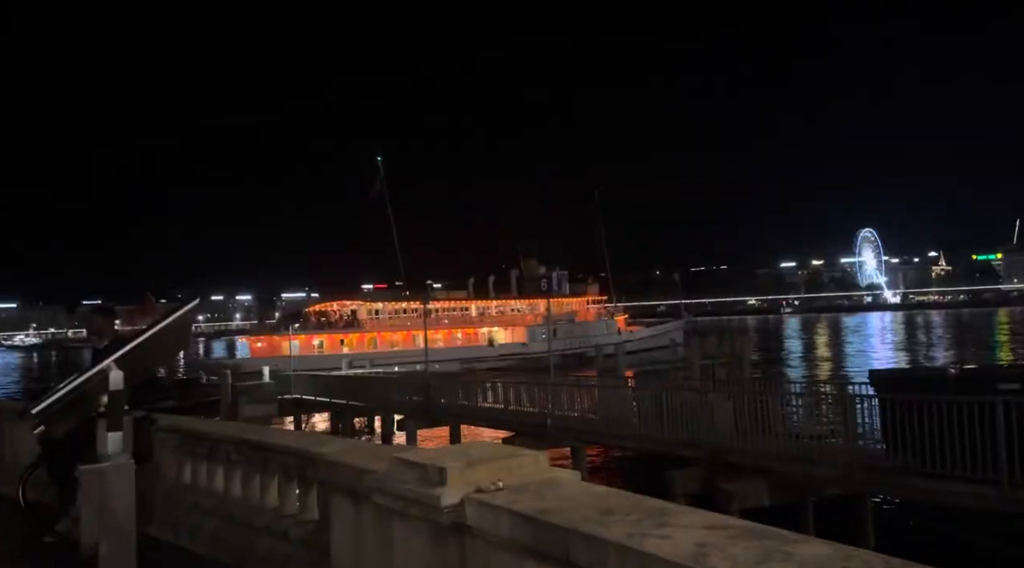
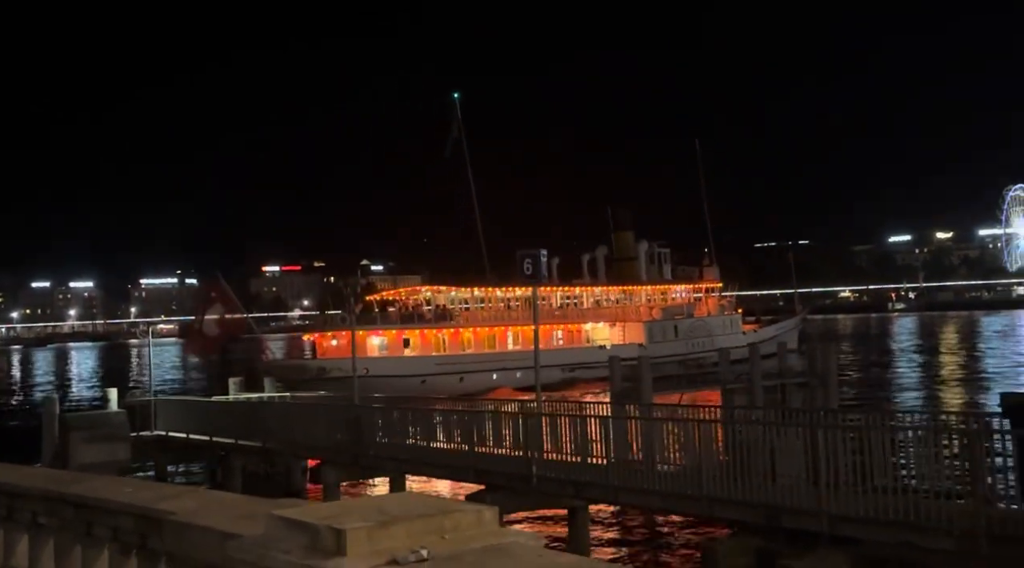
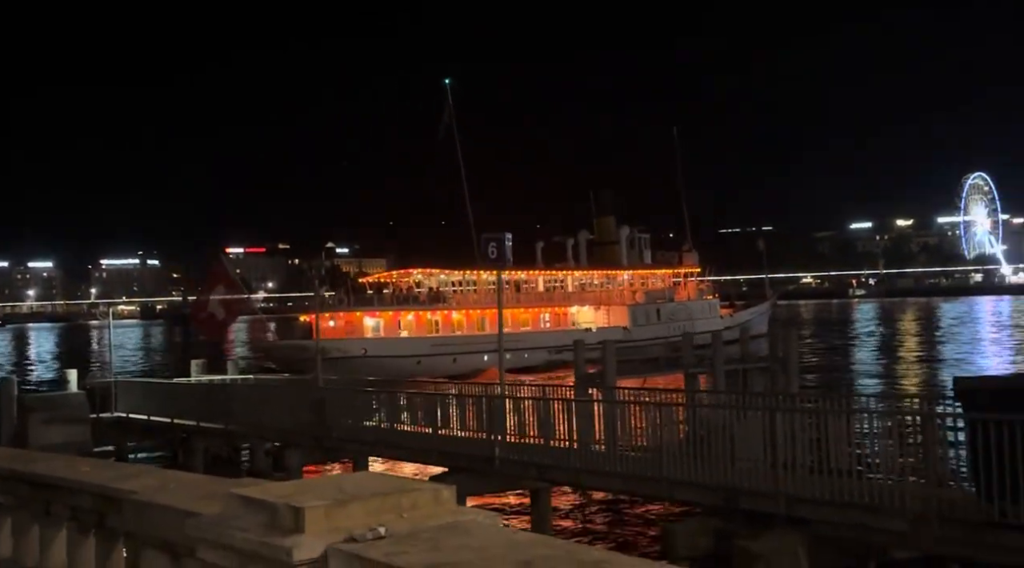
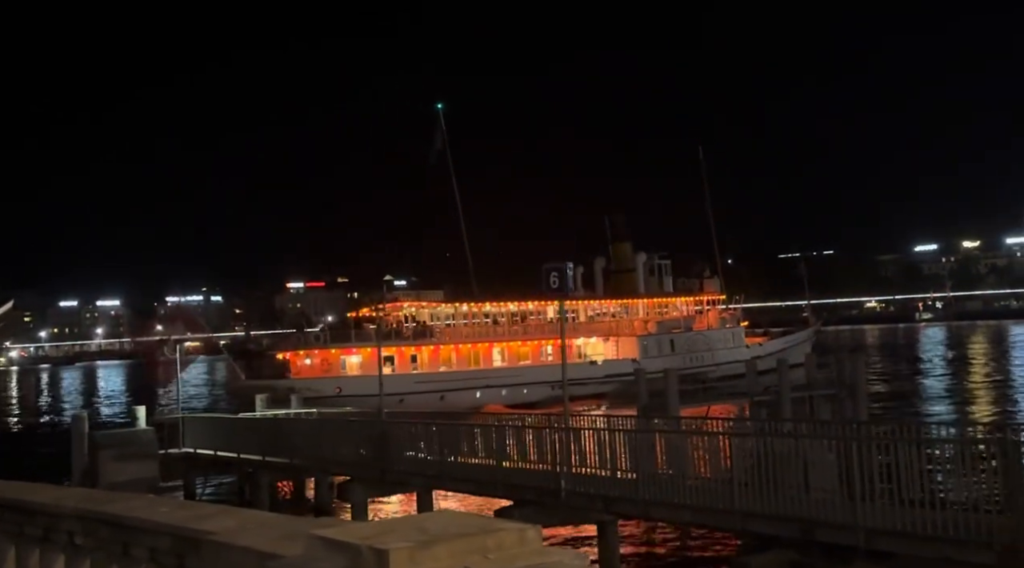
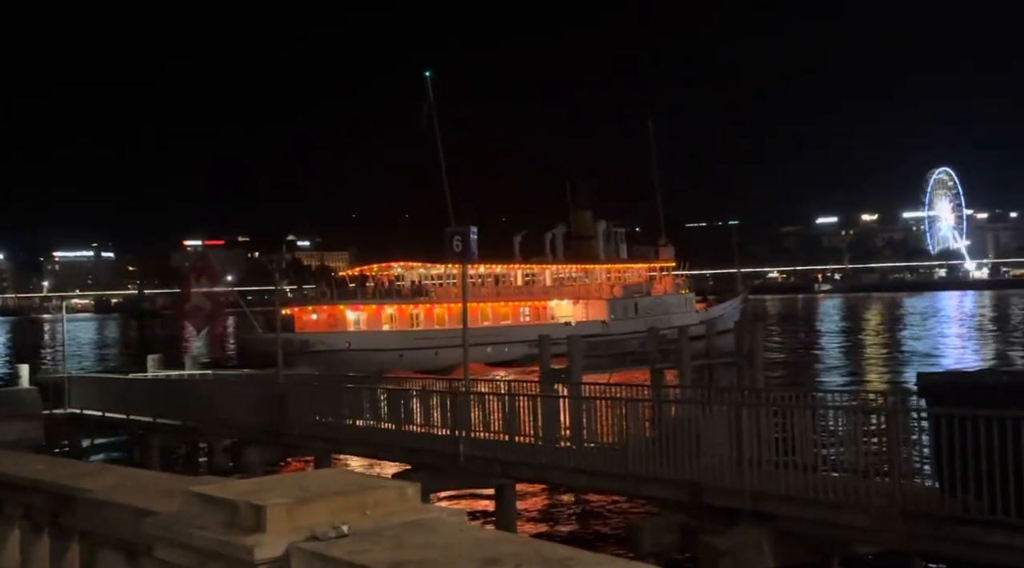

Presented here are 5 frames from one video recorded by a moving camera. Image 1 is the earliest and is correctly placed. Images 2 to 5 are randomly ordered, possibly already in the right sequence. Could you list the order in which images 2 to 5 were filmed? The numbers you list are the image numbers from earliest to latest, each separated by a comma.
4, 2, 3, 5
